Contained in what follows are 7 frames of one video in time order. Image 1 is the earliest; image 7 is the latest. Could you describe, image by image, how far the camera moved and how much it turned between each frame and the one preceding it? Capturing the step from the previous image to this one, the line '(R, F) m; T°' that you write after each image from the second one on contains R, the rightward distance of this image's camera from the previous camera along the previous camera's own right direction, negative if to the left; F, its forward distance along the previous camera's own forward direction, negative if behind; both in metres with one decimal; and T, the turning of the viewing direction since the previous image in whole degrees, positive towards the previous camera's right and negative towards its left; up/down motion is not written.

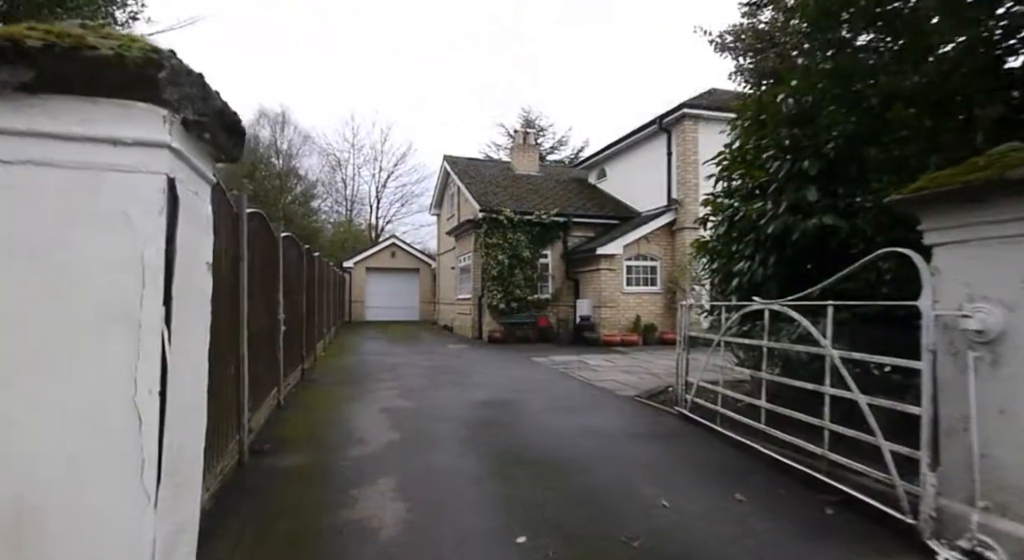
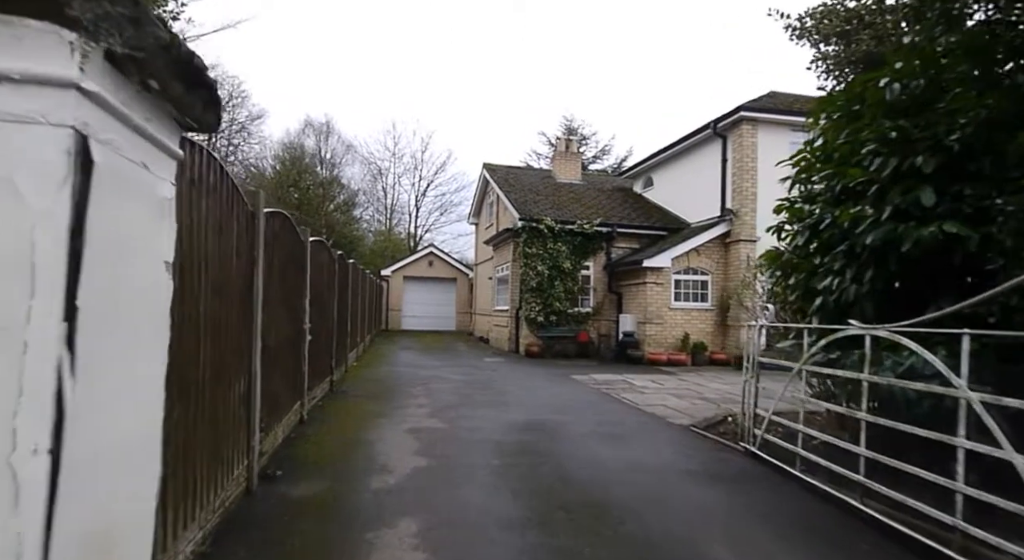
(-0.1, +0.6) m; -4°
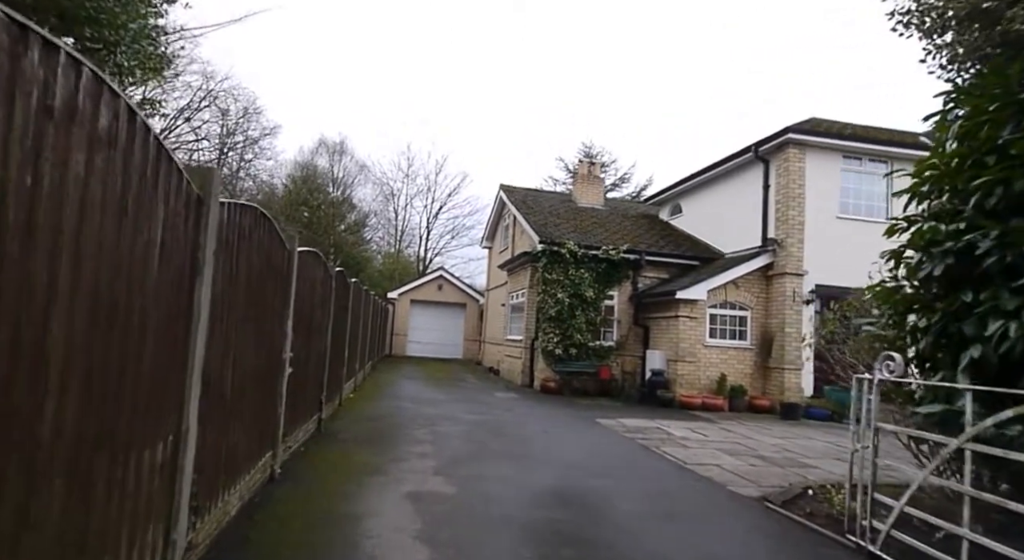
(-0.2, +1.3) m; -1°
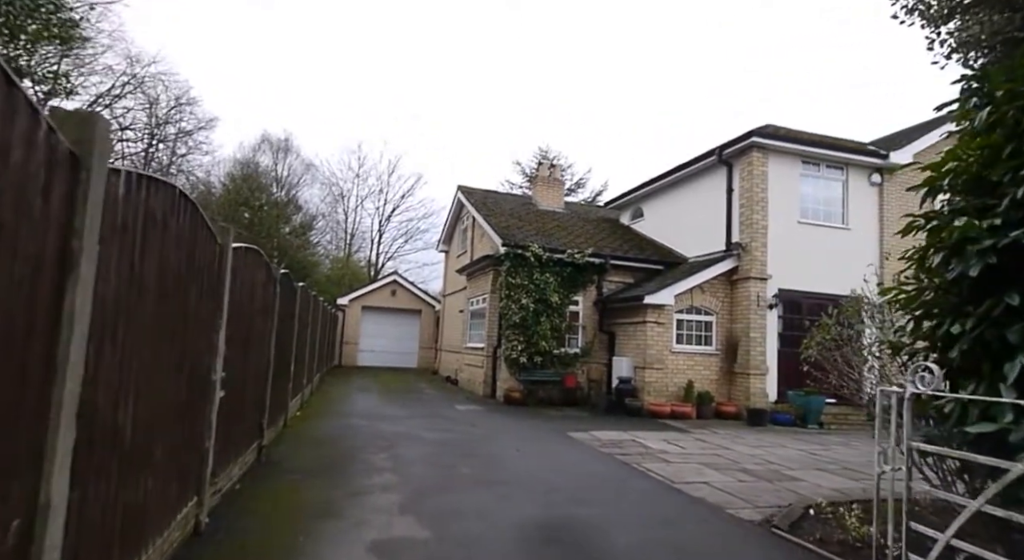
(-0.2, +0.7) m; +5°
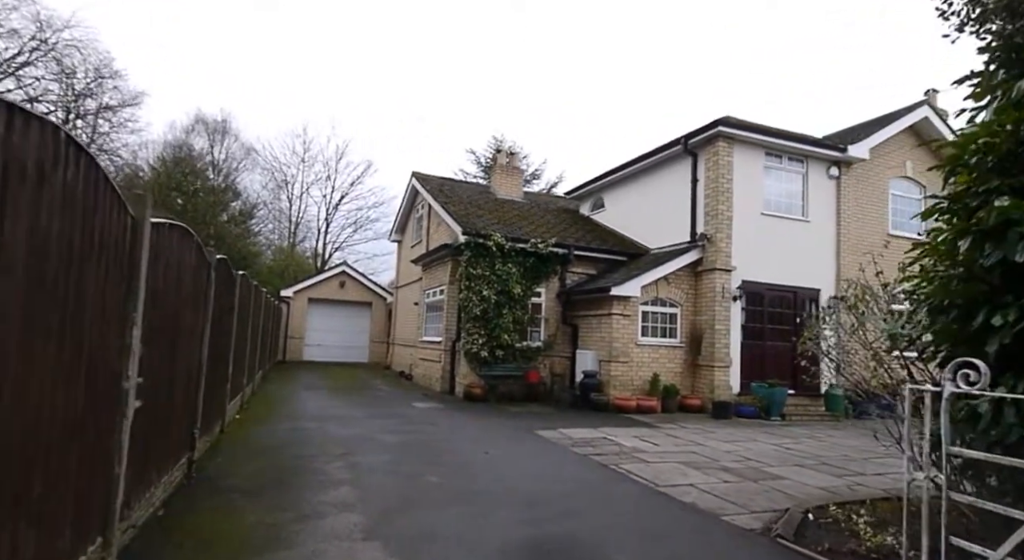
(-0.2, +0.6) m; +5°
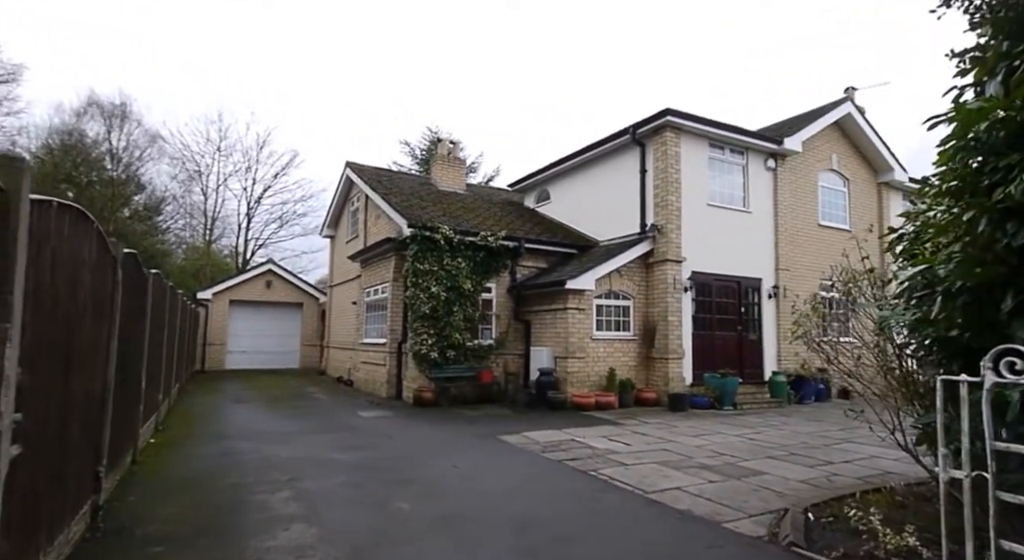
(-0.4, +0.6) m; +7°
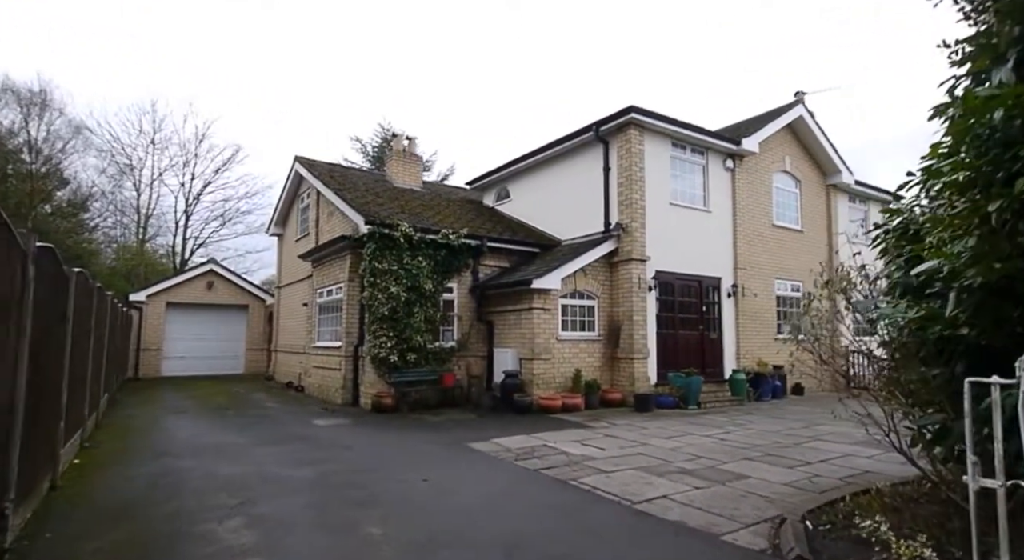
(-0.2, +0.4) m; +5°
